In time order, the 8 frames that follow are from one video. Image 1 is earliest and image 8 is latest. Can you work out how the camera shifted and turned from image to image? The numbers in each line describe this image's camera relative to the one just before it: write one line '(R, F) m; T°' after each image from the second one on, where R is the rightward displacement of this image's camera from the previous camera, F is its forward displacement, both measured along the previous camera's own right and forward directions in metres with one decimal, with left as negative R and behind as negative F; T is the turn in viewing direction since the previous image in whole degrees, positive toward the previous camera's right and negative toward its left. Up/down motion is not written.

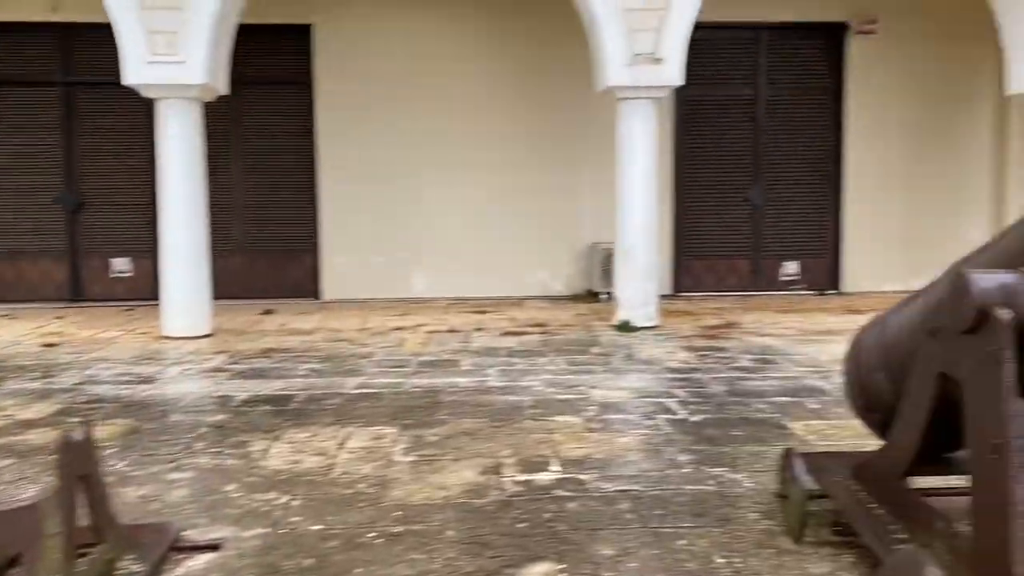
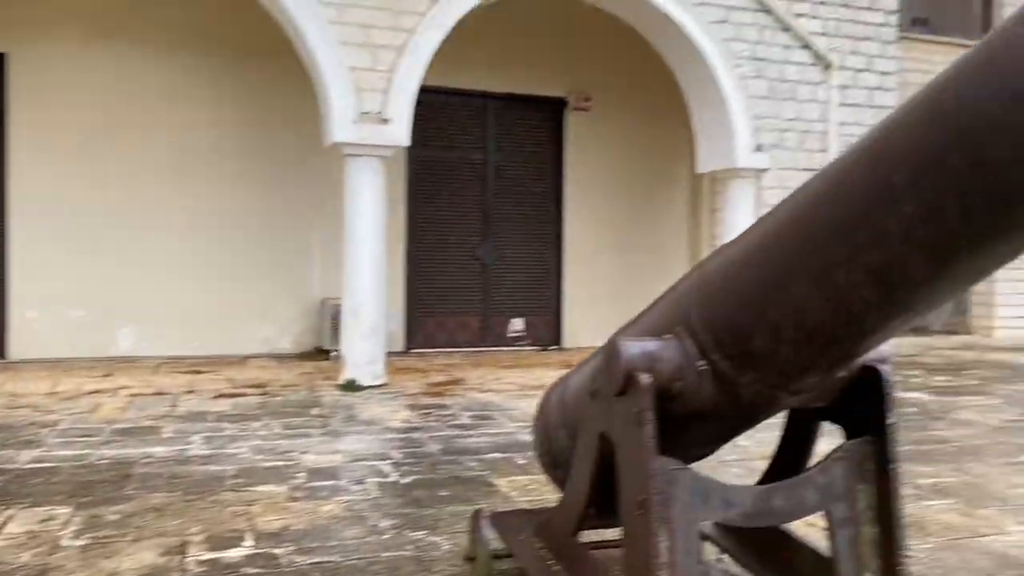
(+0.2, 0.0) m; +16°
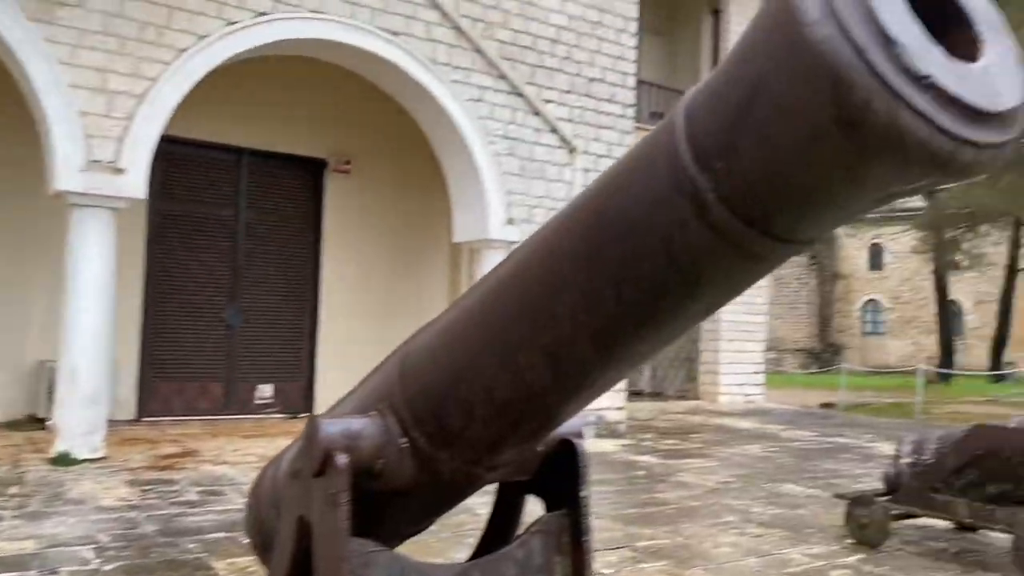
(+0.2, 0.0) m; +15°
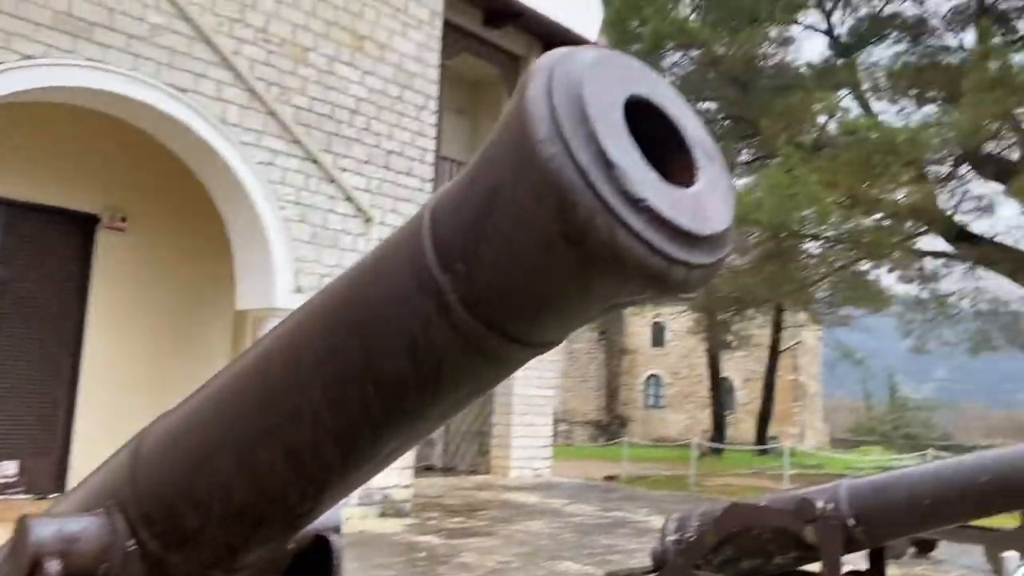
(+0.1, 0.0) m; +13°
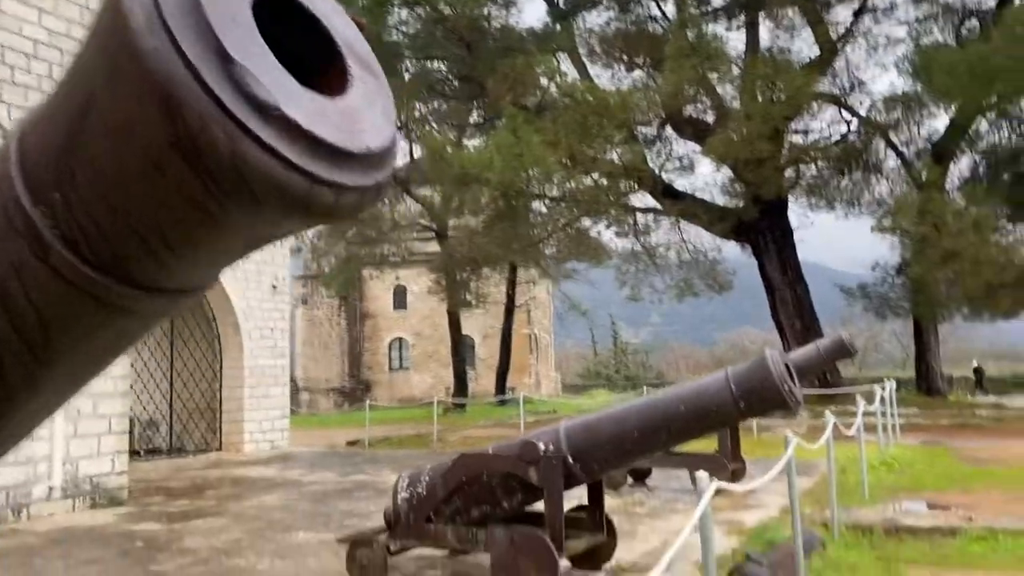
(+0.1, +0.1) m; +17°
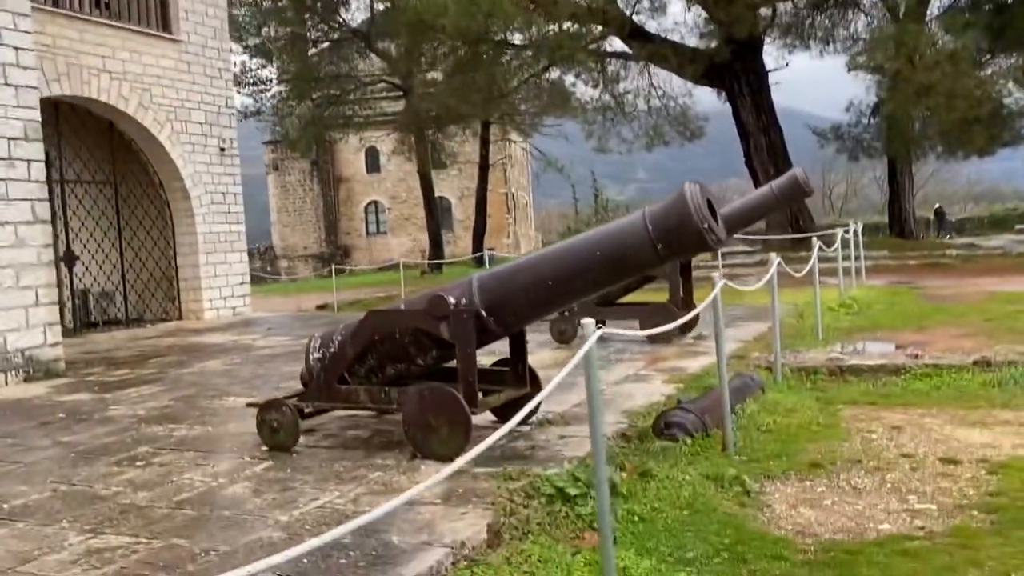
(+0.4, +0.3) m; +1°
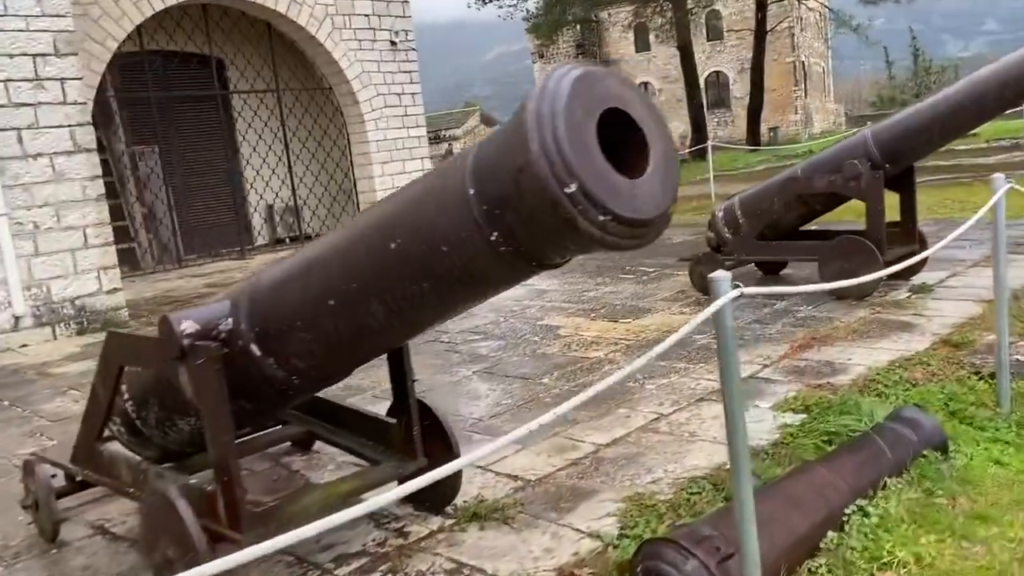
(+1.1, +2.3) m; -20°
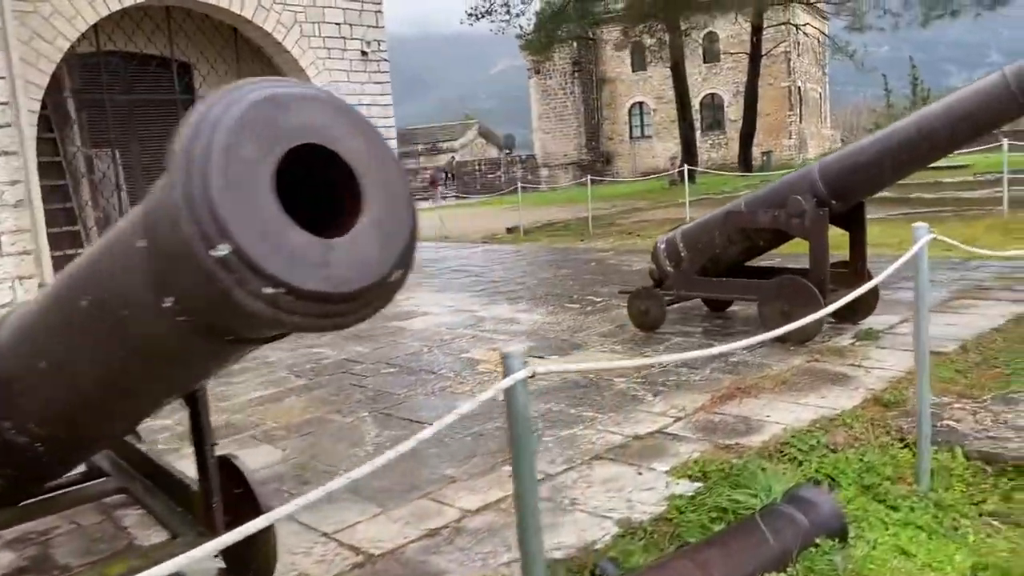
(+0.4, +0.3) m; 0°
